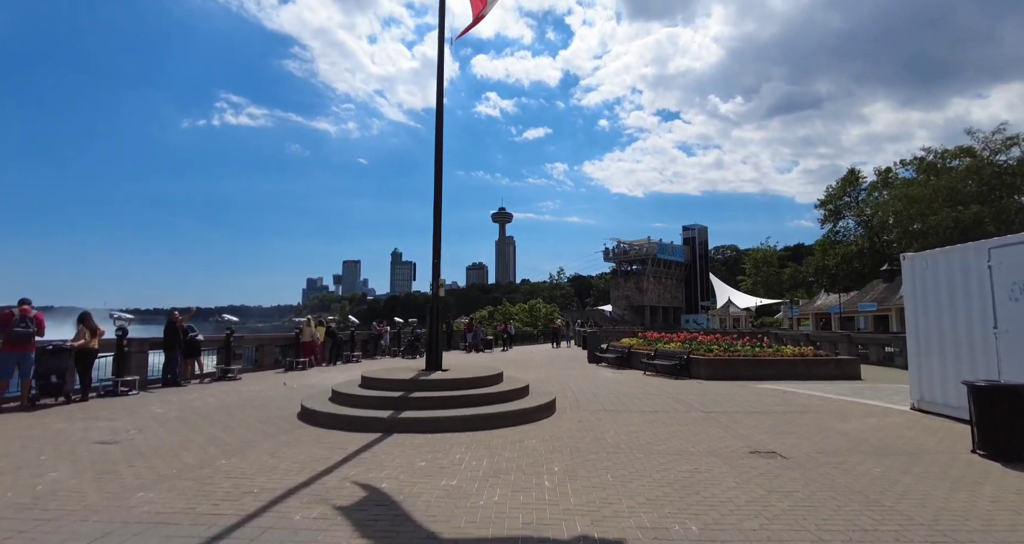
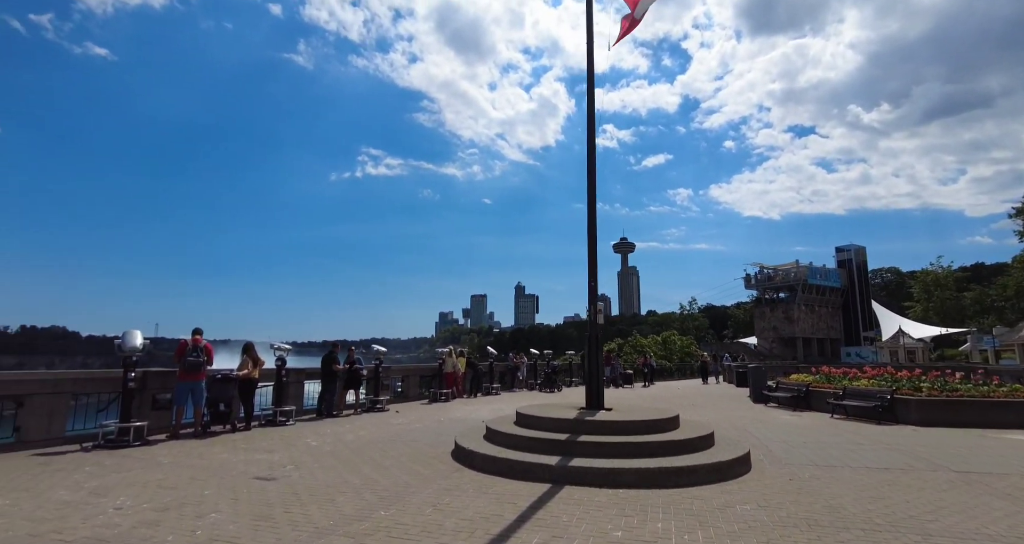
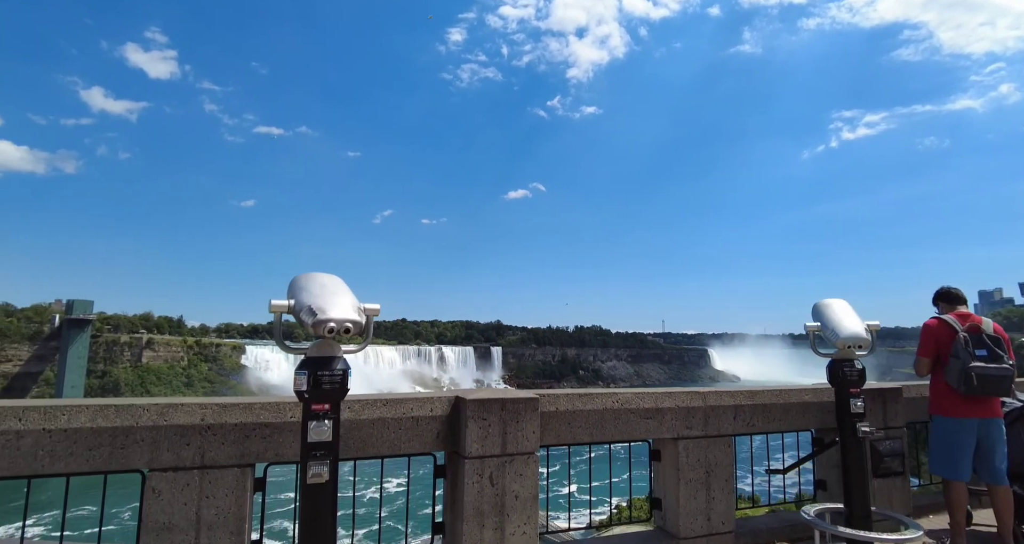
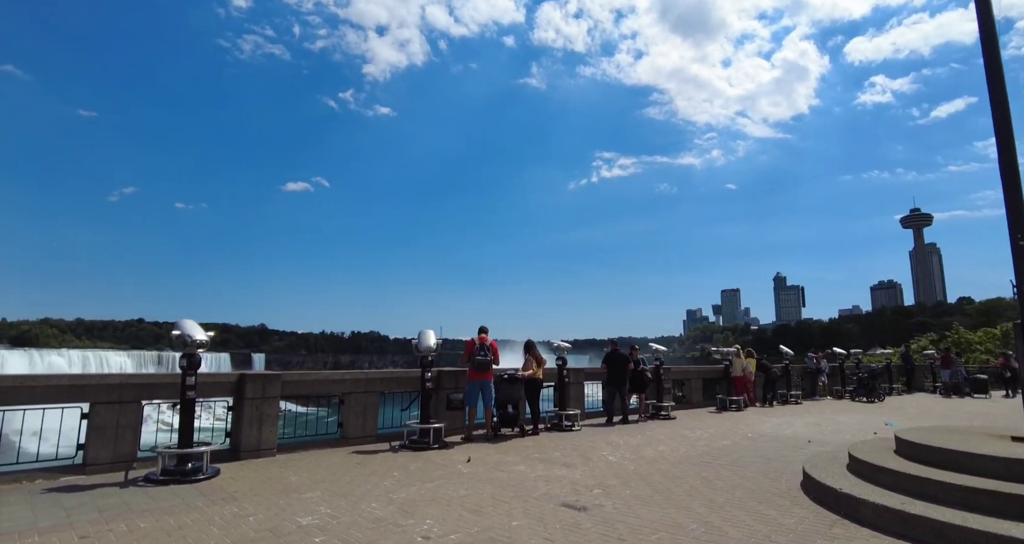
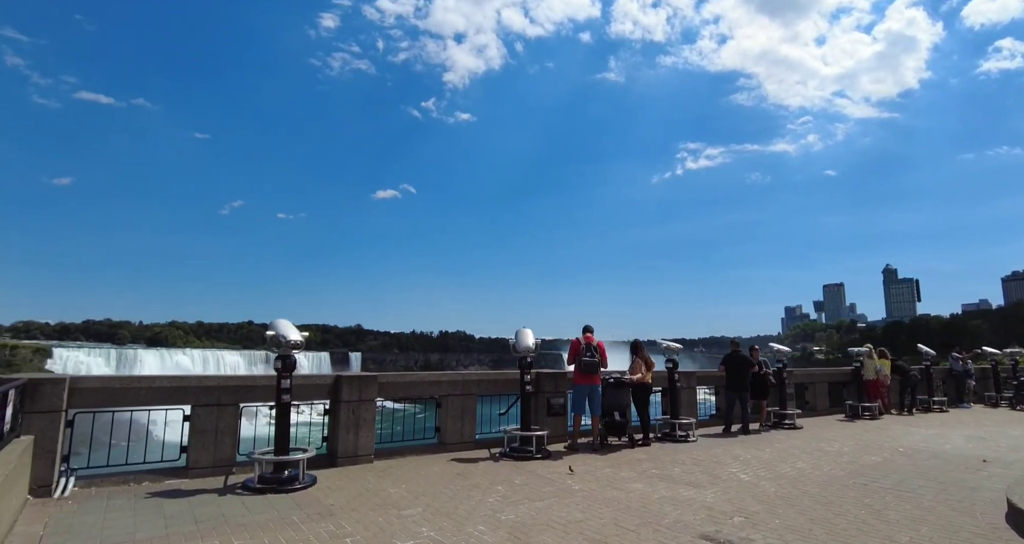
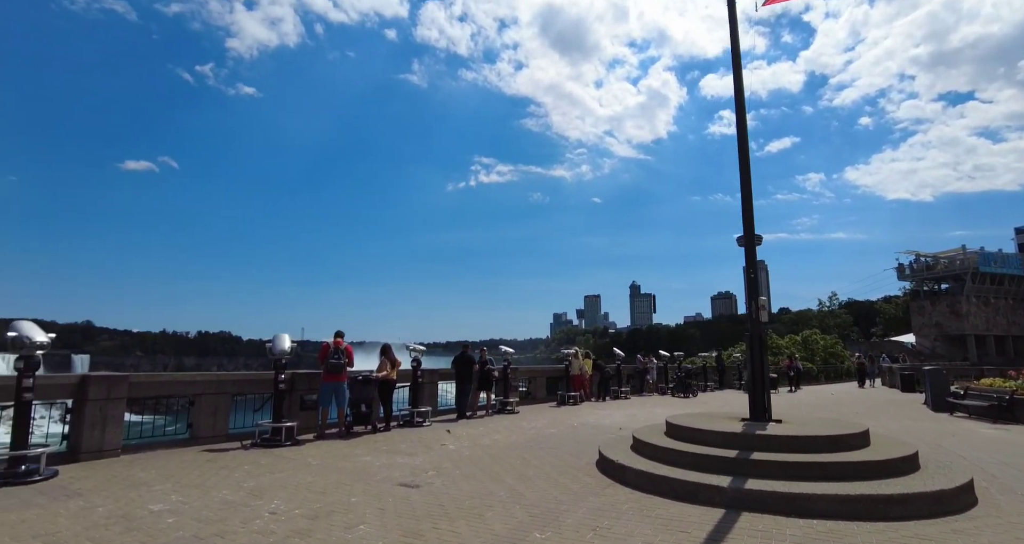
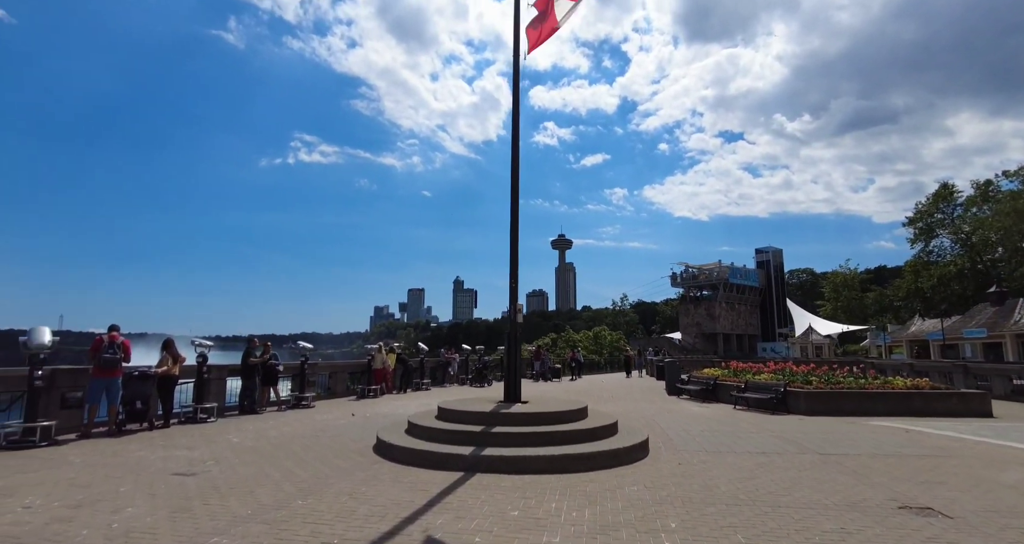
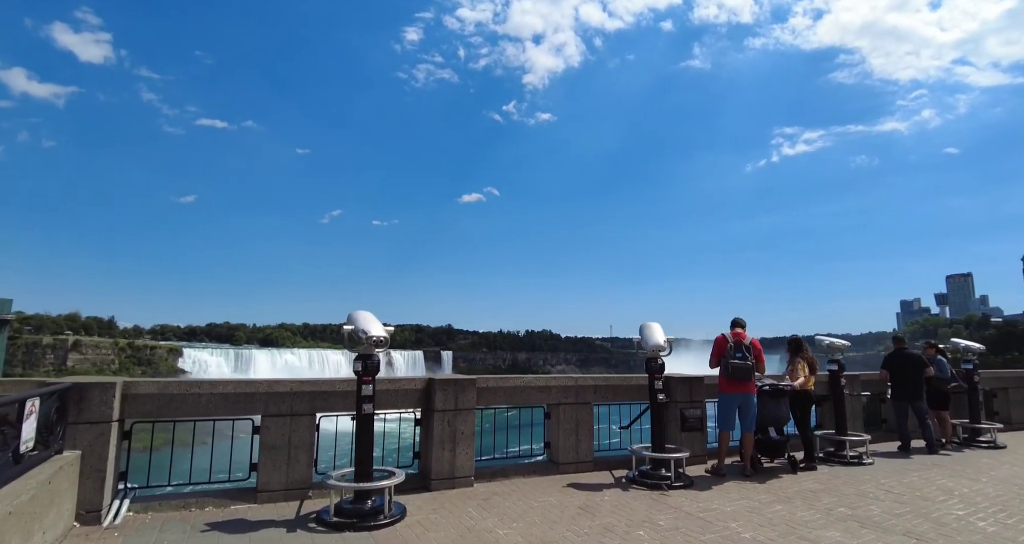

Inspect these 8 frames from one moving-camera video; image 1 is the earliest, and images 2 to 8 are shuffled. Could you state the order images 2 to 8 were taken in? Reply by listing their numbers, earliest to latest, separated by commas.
7, 2, 6, 4, 5, 8, 3
